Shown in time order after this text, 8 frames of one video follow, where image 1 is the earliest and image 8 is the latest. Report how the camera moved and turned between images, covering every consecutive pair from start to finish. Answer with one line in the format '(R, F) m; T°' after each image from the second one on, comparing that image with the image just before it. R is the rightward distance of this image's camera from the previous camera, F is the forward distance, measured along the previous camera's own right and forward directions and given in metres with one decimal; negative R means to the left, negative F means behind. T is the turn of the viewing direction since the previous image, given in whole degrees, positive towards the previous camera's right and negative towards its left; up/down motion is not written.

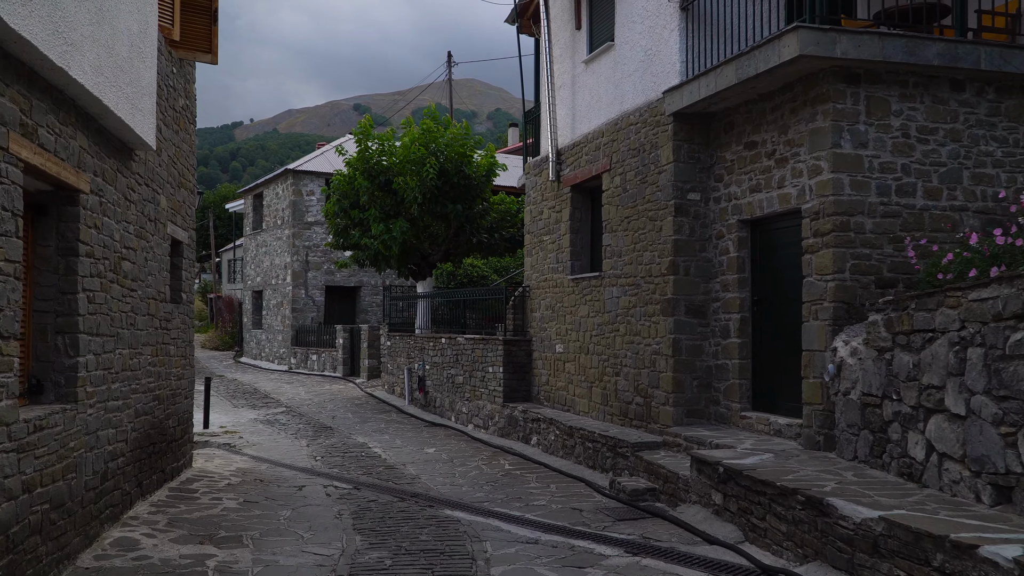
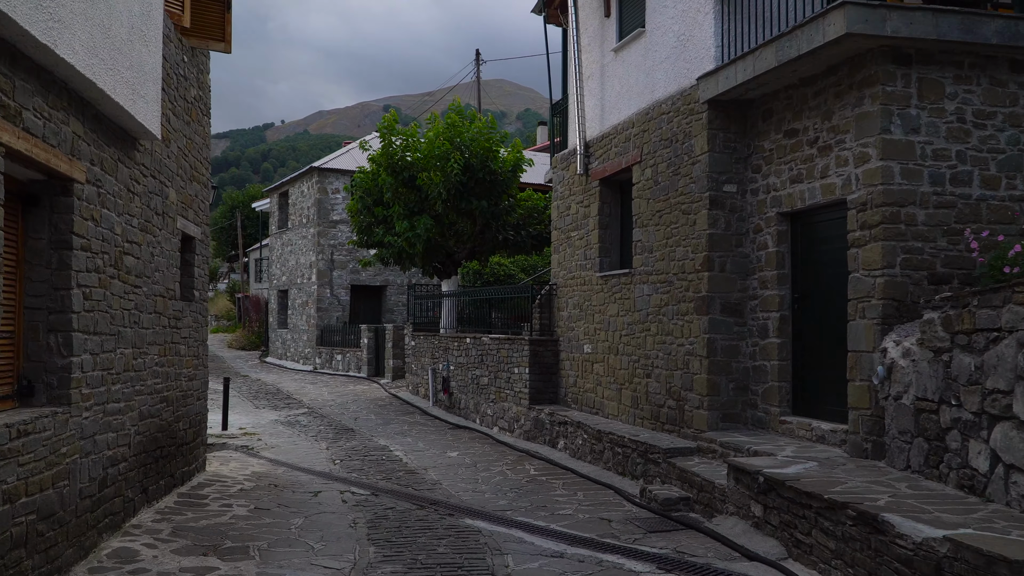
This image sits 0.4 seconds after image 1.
(0.0, +0.4) m; -2°
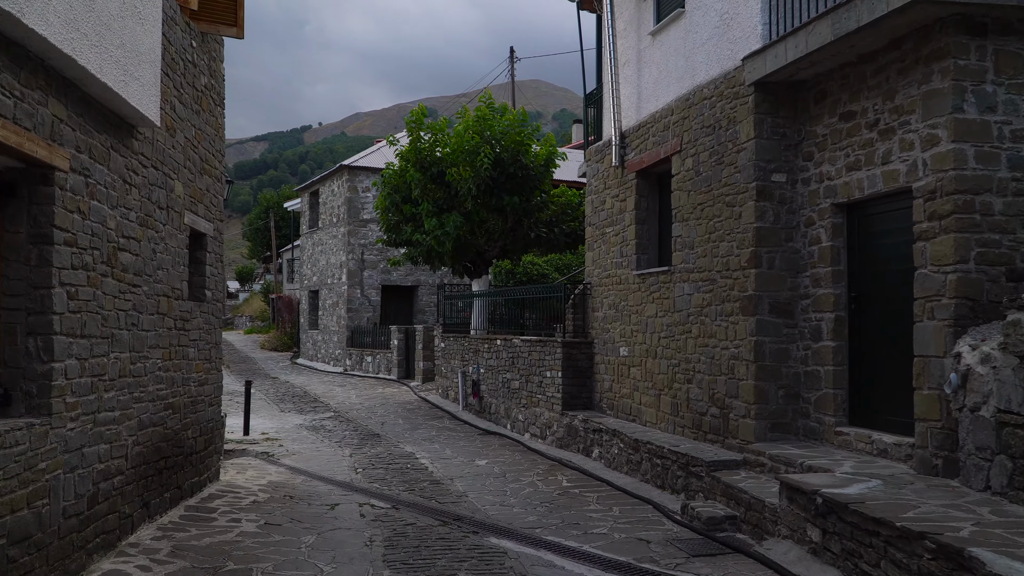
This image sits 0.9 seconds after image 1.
(0.0, +0.6) m; -2°
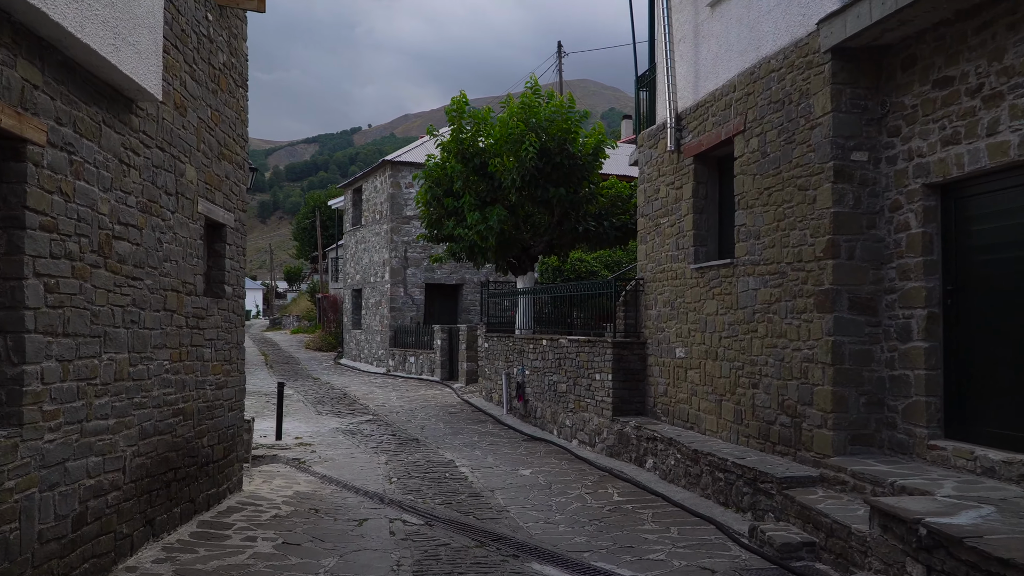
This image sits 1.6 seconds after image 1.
(0.0, +0.8) m; -3°
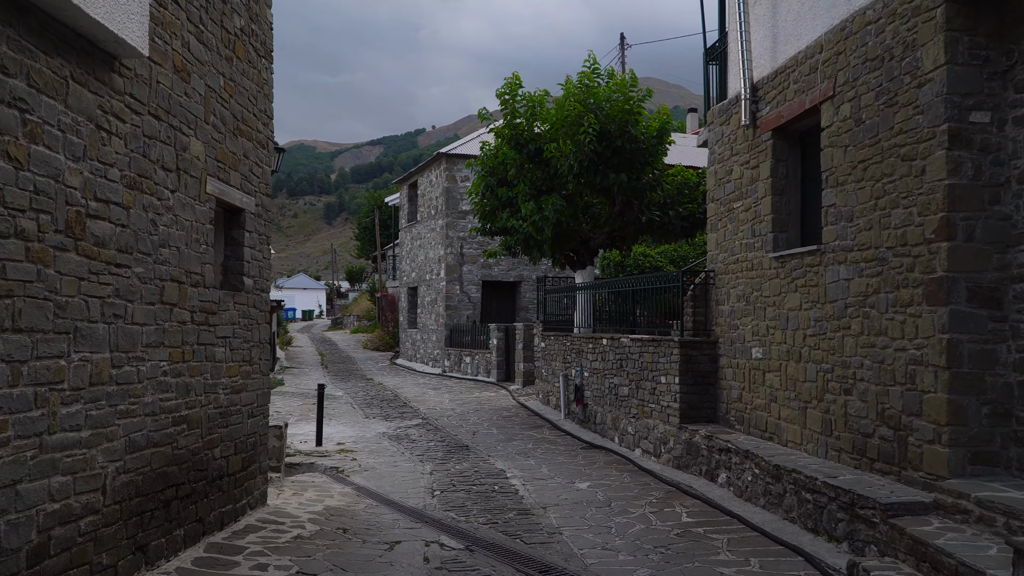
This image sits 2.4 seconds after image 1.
(+0.1, +0.9) m; -4°
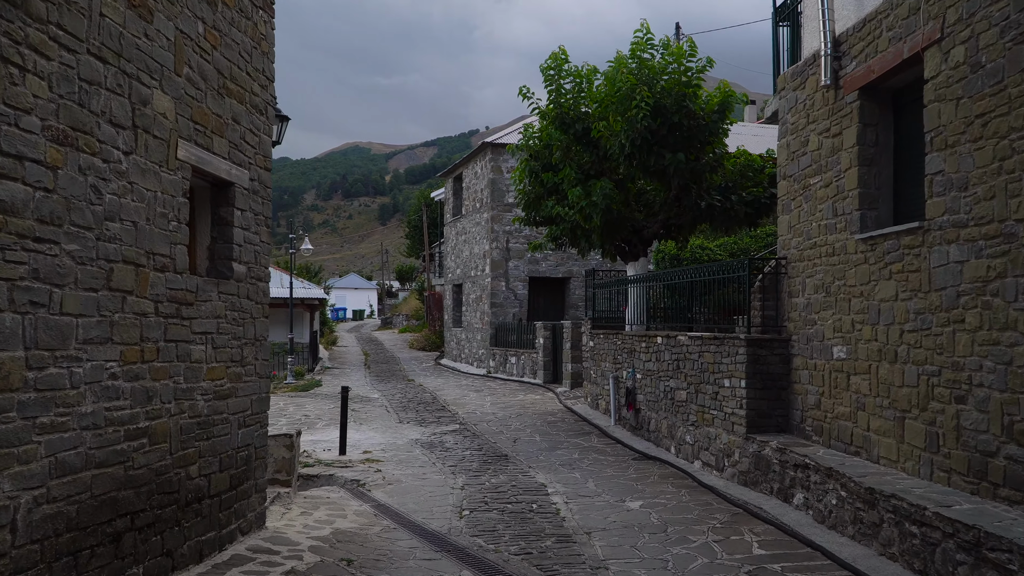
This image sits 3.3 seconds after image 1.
(+0.1, +1.1) m; -3°
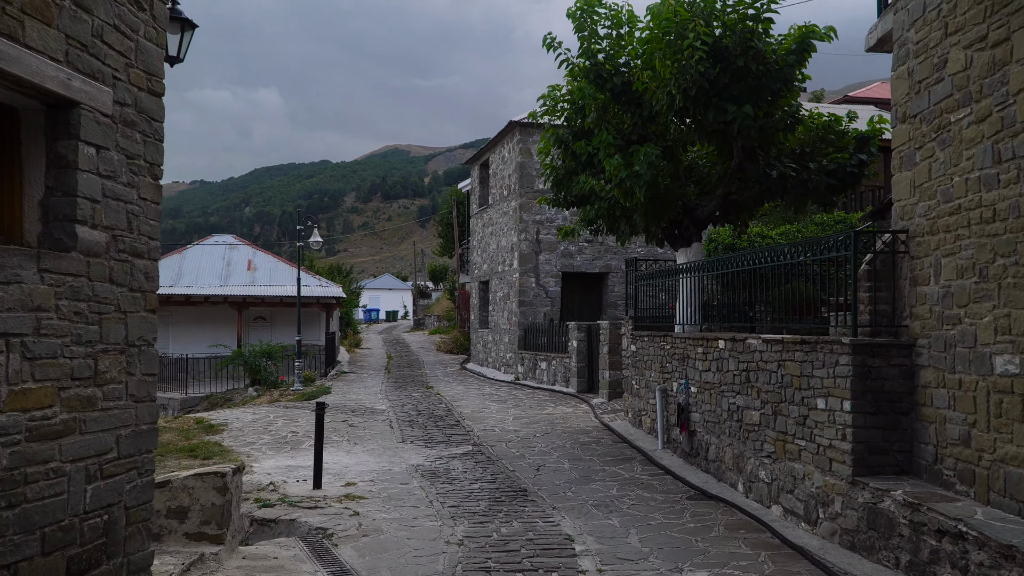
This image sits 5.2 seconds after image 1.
(+0.1, +2.2) m; -2°
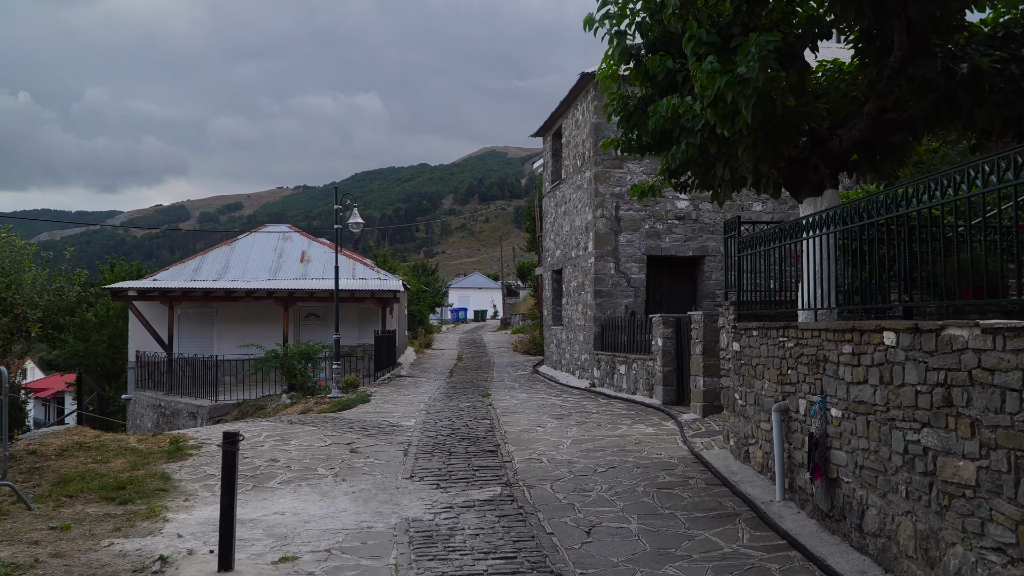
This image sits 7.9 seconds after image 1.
(+0.4, +3.1) m; -6°
